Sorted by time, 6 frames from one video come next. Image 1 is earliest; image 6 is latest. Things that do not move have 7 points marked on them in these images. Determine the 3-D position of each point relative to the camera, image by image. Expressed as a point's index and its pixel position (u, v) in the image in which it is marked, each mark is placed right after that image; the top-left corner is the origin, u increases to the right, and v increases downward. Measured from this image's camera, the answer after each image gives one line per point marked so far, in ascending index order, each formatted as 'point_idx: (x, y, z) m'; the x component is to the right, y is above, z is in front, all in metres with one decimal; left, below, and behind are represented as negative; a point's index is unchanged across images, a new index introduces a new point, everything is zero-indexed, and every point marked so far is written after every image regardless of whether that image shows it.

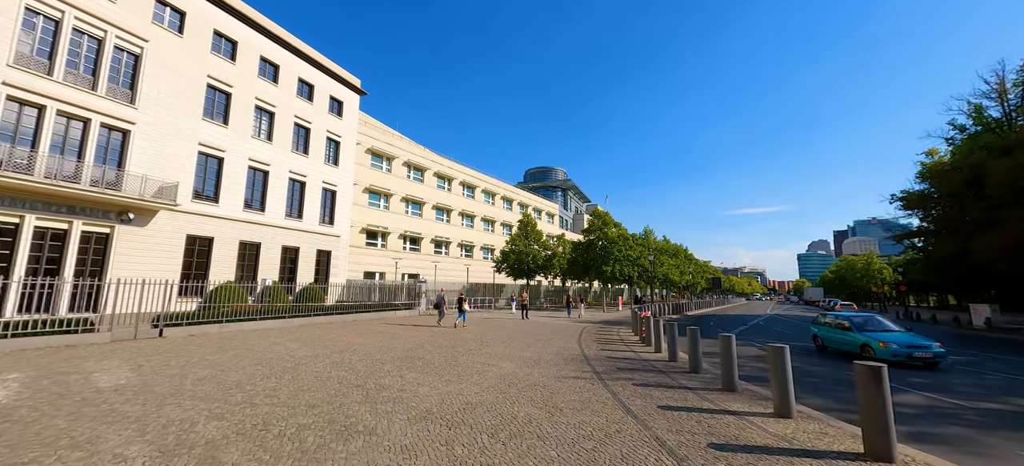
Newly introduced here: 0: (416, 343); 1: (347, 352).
0: (-2.8, -3.2, +10.8) m
1: (-4.1, -3.0, +9.3) m
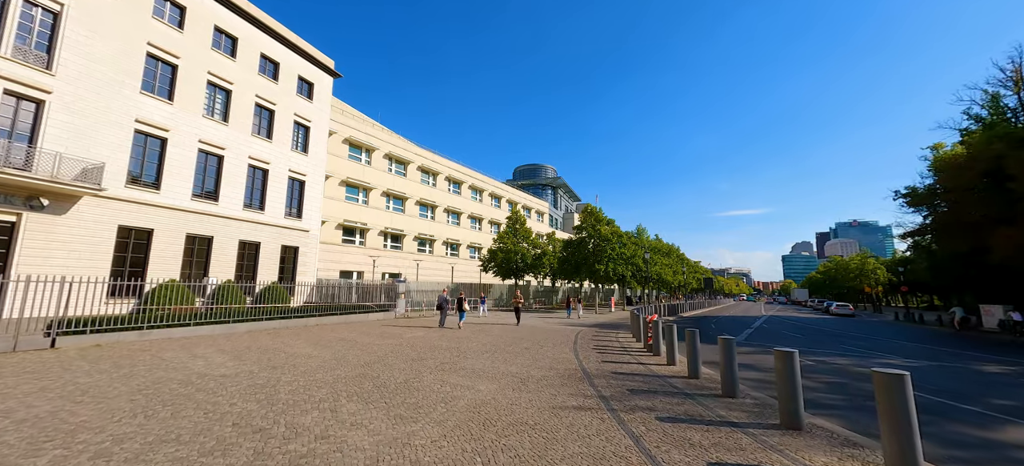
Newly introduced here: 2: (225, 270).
0: (-3.2, -2.9, +8.8) m
1: (-4.4, -2.6, +7.2) m
2: (-13.6, -1.8, +17.8) m
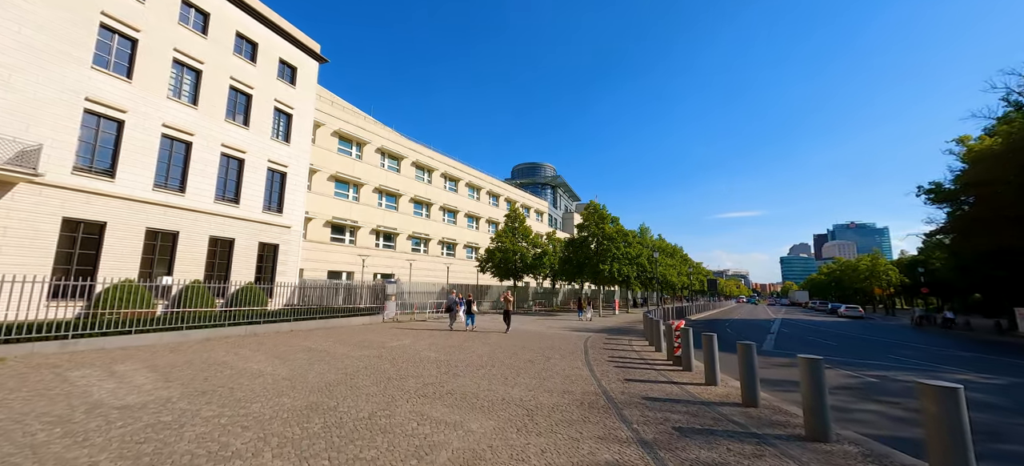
0: (-3.1, -2.6, +7.1) m
1: (-4.4, -2.4, +5.5) m
2: (-13.6, -1.6, +16.0) m
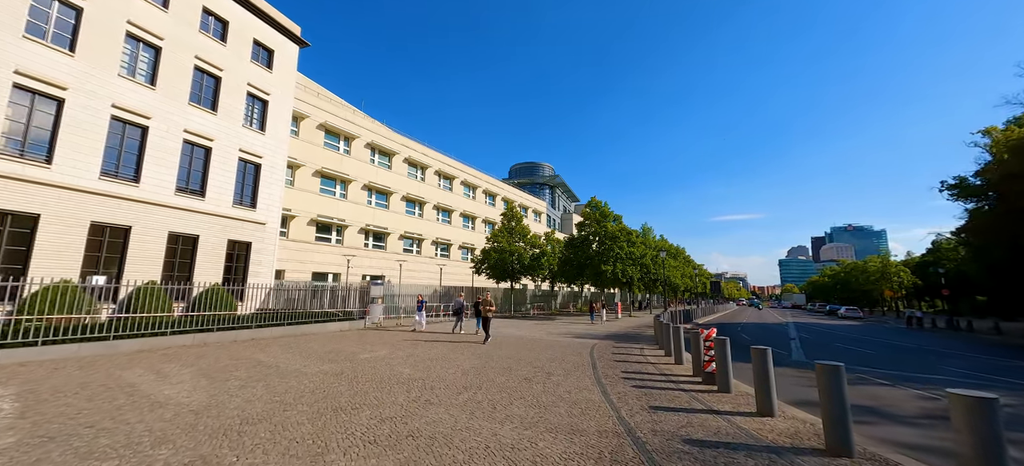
0: (-3.3, -2.4, +5.3) m
1: (-4.5, -2.1, +3.8) m
2: (-13.8, -1.4, +14.3) m
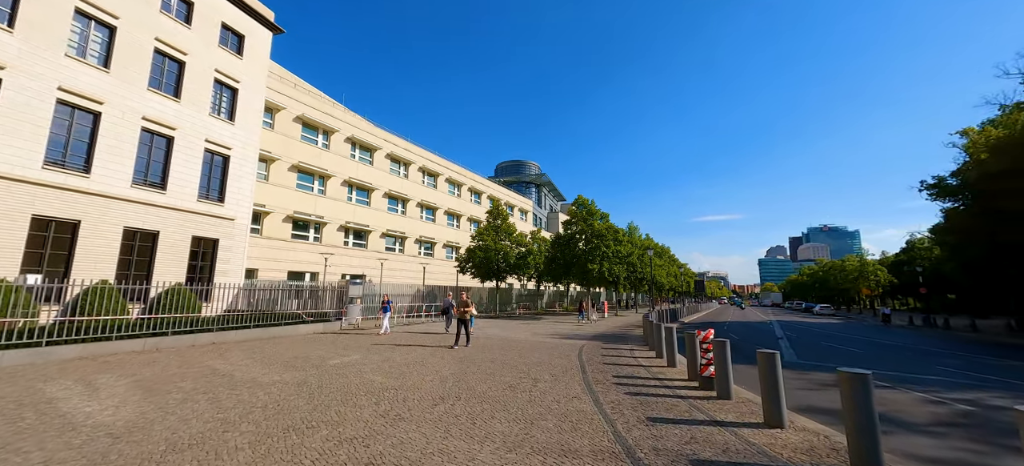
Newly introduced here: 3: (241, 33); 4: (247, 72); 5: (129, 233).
0: (-3.5, -2.2, +4.6) m
1: (-4.7, -2.0, +3.0) m
2: (-14.4, -1.2, +13.1) m
3: (-13.1, +9.7, +18.2) m
4: (-12.9, +7.9, +18.4) m
5: (-14.2, 0.0, +14.0) m
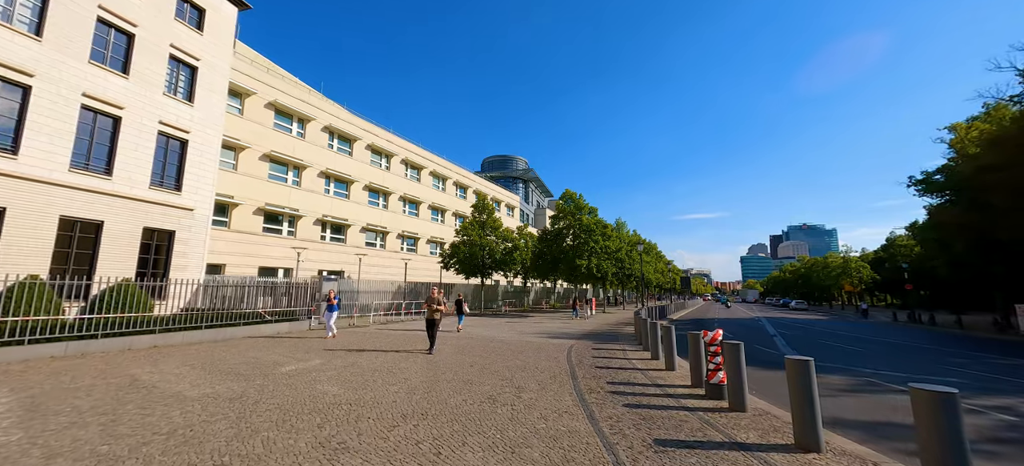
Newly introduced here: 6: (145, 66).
0: (-3.7, -2.0, +3.5) m
1: (-4.9, -1.8, +1.8) m
2: (-14.9, -0.9, +11.6) m
3: (-13.7, +10.0, +16.7) m
4: (-13.6, +8.2, +16.9) m
5: (-14.8, +0.3, +12.5) m
6: (-14.2, +6.5, +14.6) m
